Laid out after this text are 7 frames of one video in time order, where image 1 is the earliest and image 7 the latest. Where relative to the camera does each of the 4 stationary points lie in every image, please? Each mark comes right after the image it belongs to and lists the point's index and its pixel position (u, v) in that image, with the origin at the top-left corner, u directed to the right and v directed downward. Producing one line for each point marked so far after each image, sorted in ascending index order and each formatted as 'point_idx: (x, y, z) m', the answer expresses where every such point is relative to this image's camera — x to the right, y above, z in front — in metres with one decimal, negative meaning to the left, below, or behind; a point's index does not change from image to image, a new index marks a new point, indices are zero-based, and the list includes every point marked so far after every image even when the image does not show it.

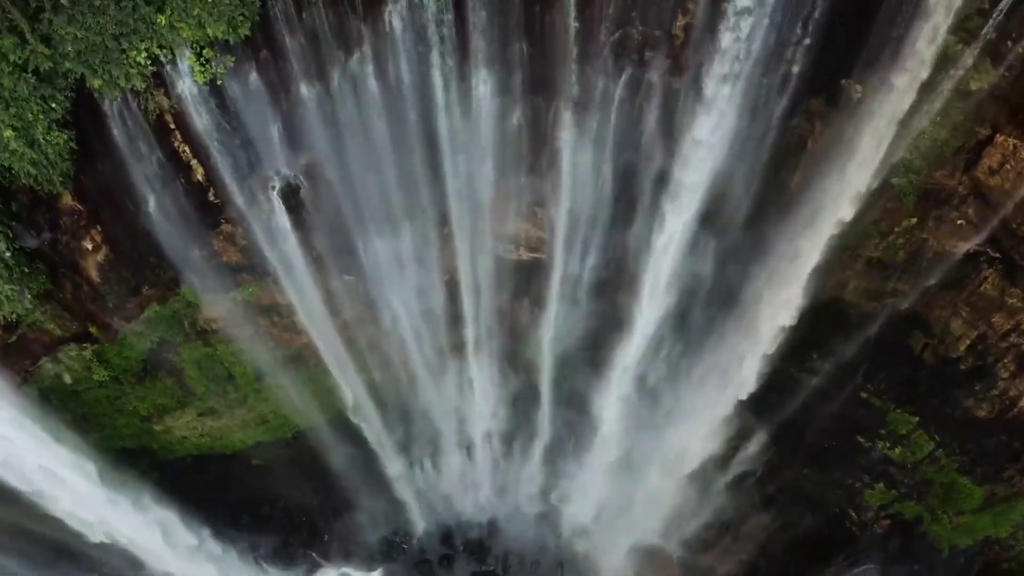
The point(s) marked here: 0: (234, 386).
0: (-3.9, -1.4, +10.0) m
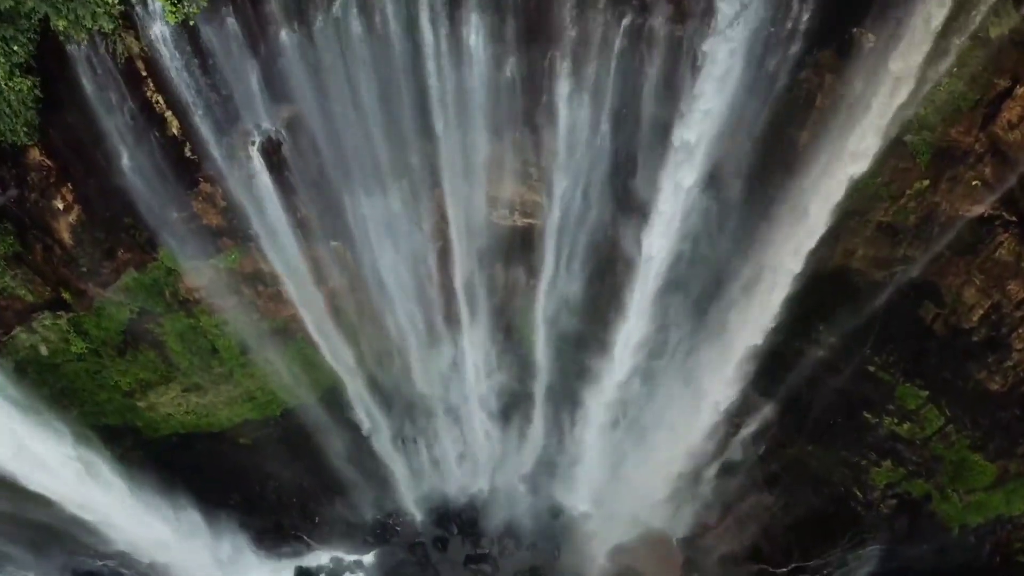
0: (-4.0, -1.0, +9.6) m
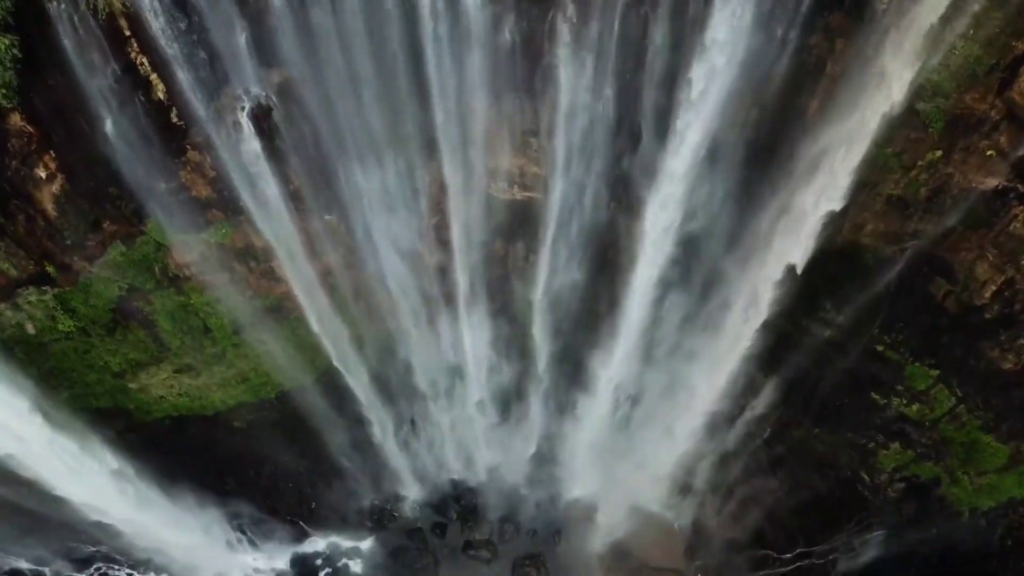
0: (-4.0, -0.7, +9.4) m
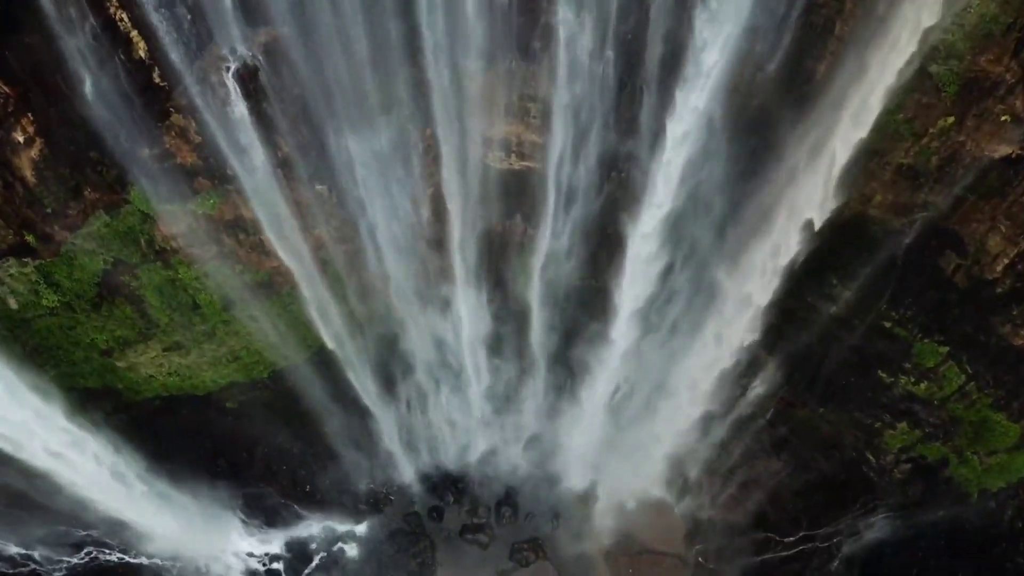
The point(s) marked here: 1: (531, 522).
0: (-4.0, -0.4, +9.1) m
1: (+0.3, -3.7, +11.1) m
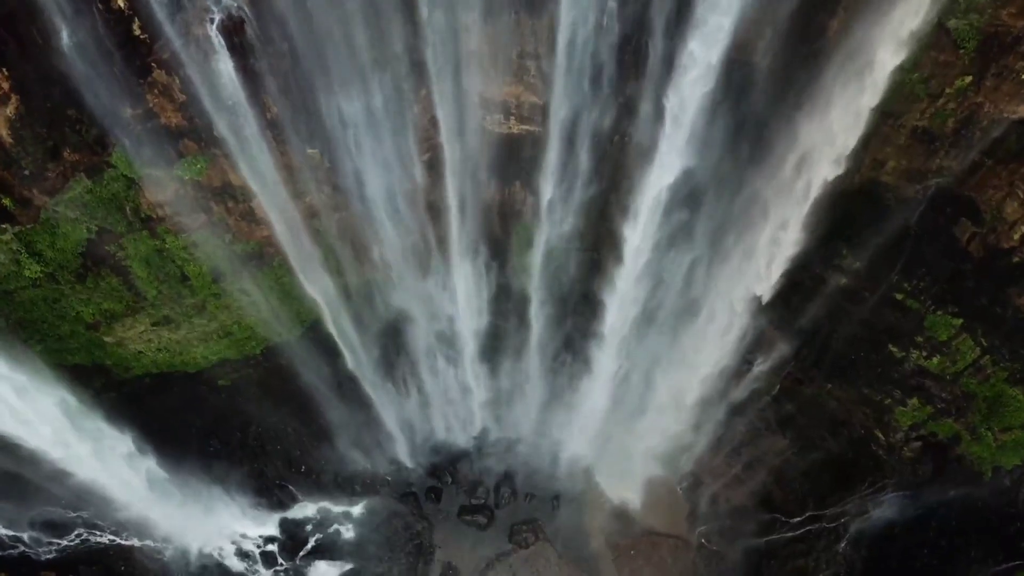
0: (-4.0, 0.0, +8.8) m
1: (+0.3, -3.3, +10.8) m
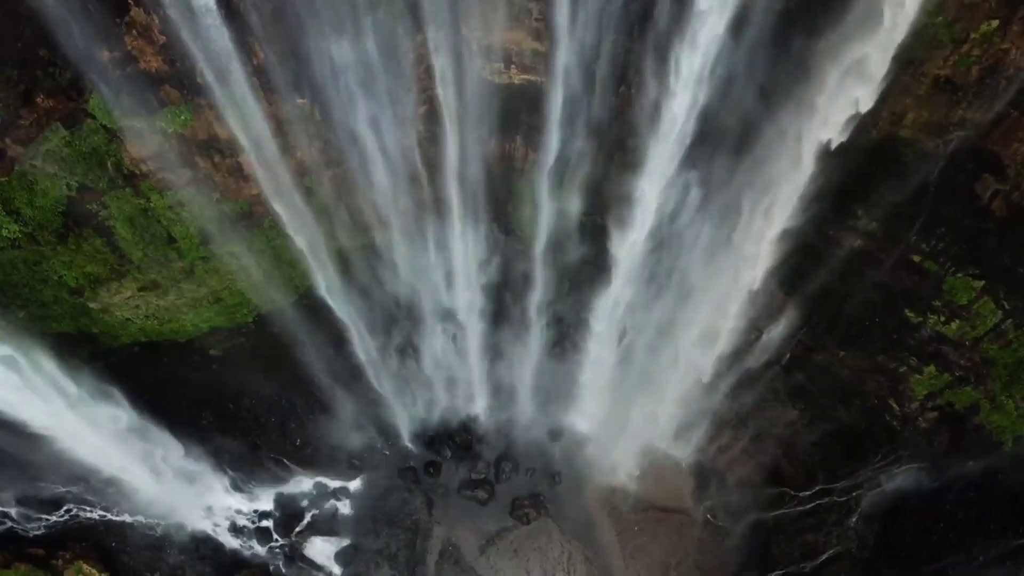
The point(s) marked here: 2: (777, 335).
0: (-4.0, +0.4, +8.5) m
1: (+0.3, -2.8, +10.5) m
2: (+3.6, -0.7, +9.7) m
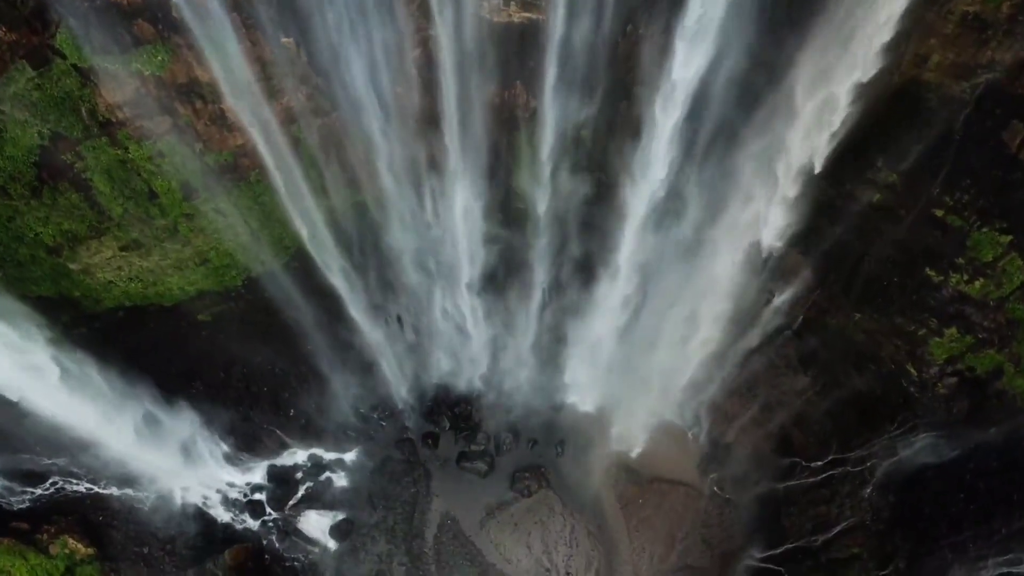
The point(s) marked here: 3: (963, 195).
0: (-4.0, +0.9, +8.0) m
1: (+0.3, -2.3, +10.2) m
2: (+3.6, -0.1, +9.3) m
3: (+4.8, +1.0, +7.6) m
